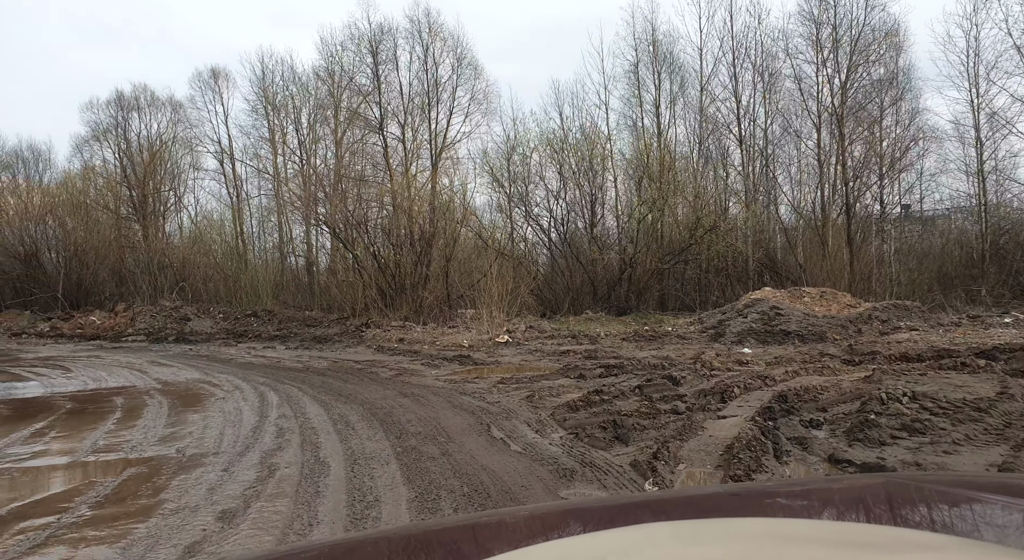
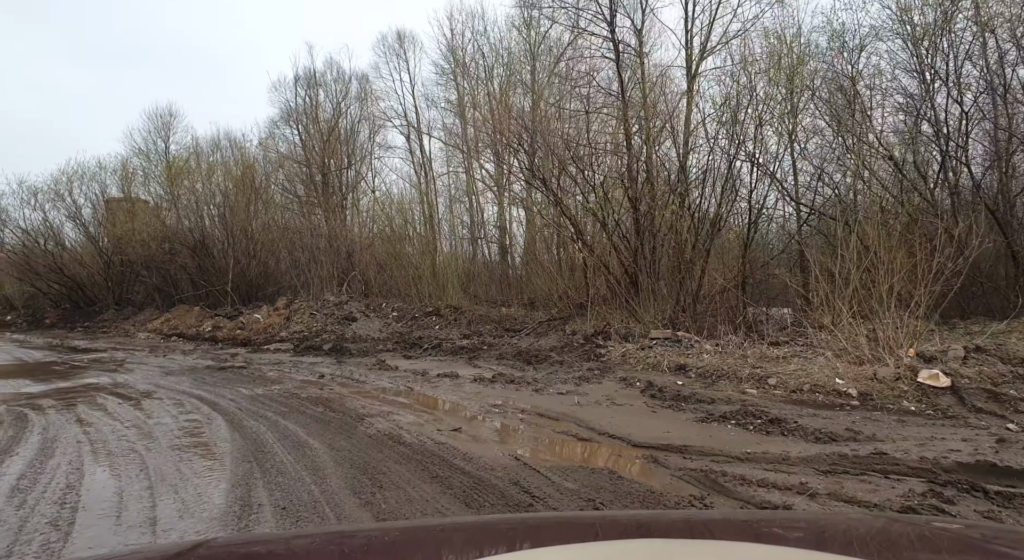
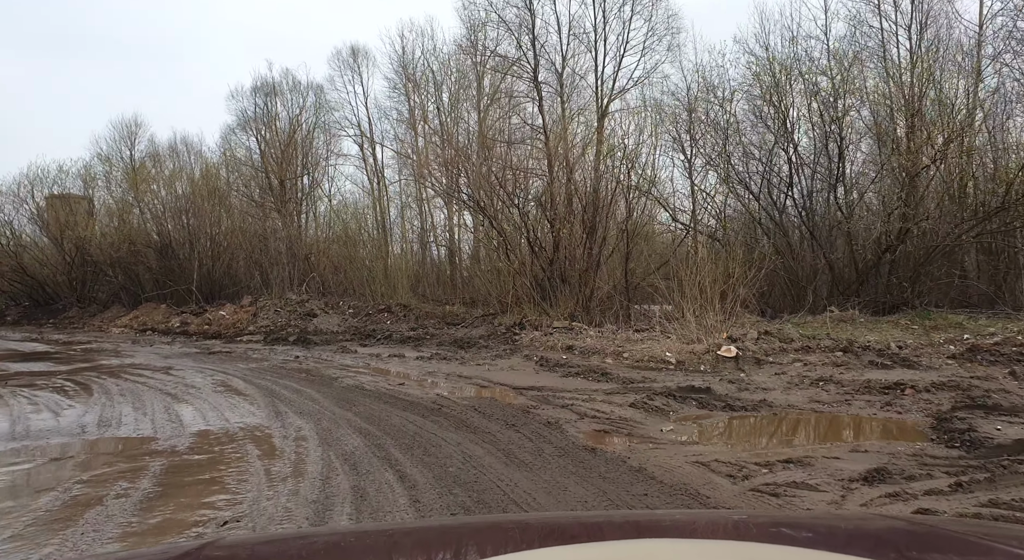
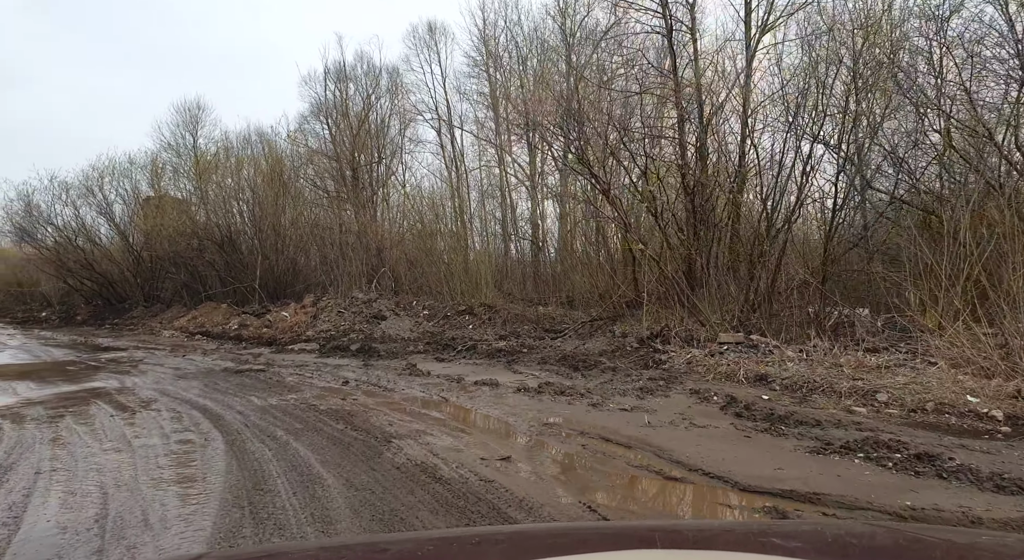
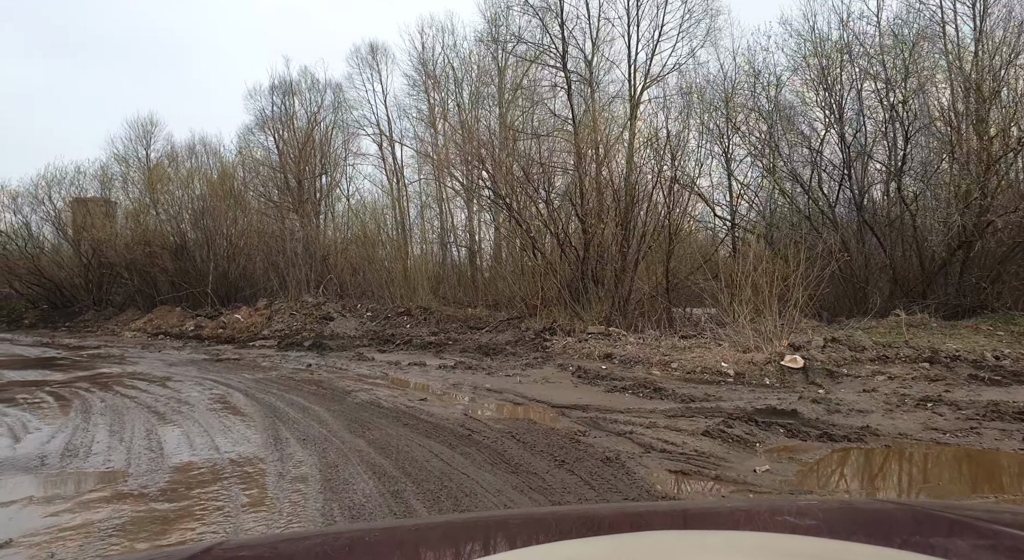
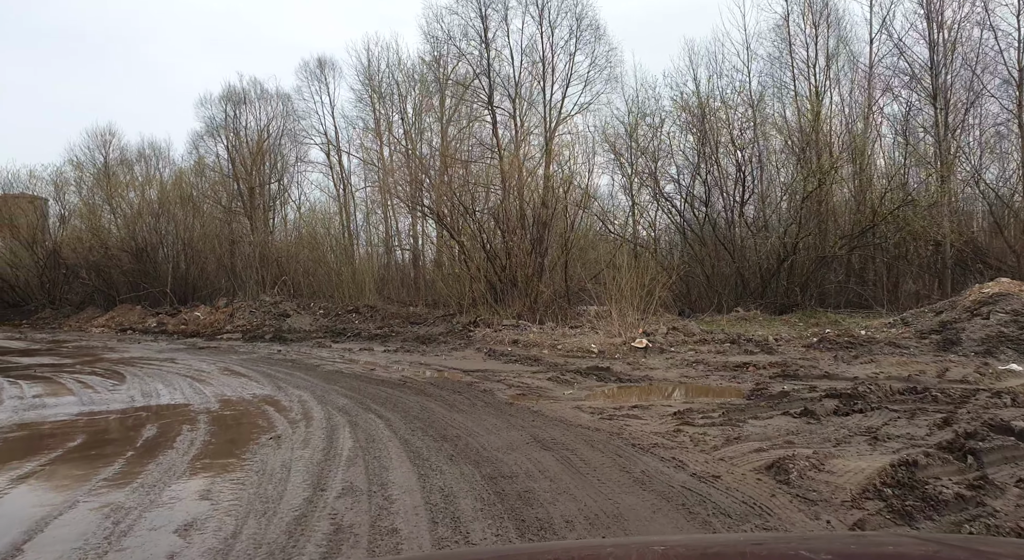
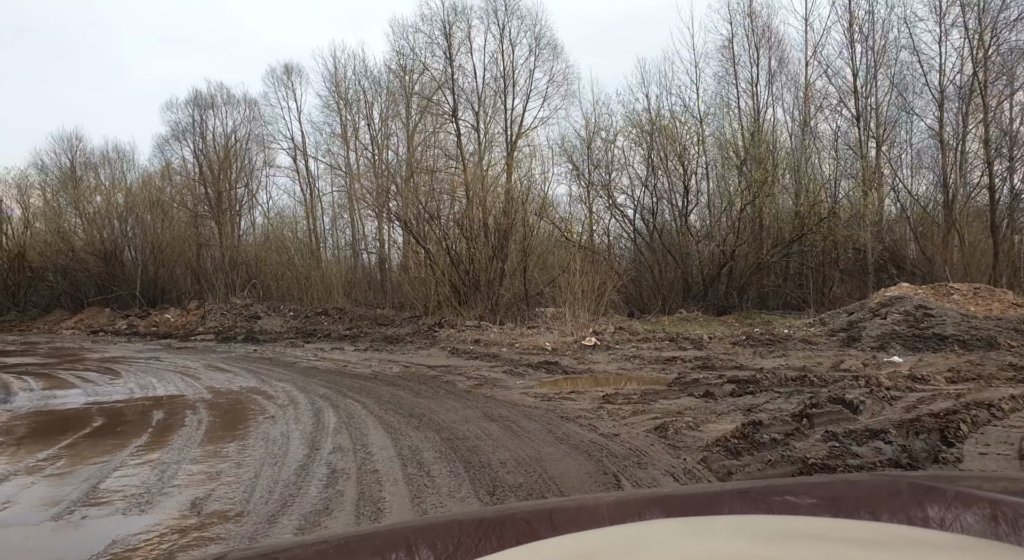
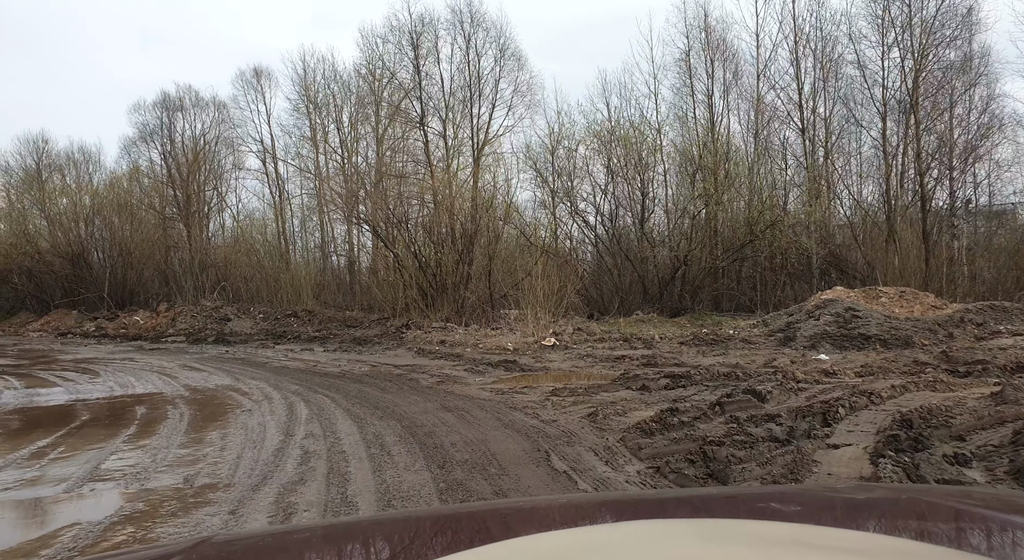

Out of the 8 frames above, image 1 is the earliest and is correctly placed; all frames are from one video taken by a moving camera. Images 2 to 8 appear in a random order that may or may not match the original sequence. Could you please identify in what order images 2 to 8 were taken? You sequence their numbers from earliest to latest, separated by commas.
8, 7, 6, 3, 5, 2, 4
